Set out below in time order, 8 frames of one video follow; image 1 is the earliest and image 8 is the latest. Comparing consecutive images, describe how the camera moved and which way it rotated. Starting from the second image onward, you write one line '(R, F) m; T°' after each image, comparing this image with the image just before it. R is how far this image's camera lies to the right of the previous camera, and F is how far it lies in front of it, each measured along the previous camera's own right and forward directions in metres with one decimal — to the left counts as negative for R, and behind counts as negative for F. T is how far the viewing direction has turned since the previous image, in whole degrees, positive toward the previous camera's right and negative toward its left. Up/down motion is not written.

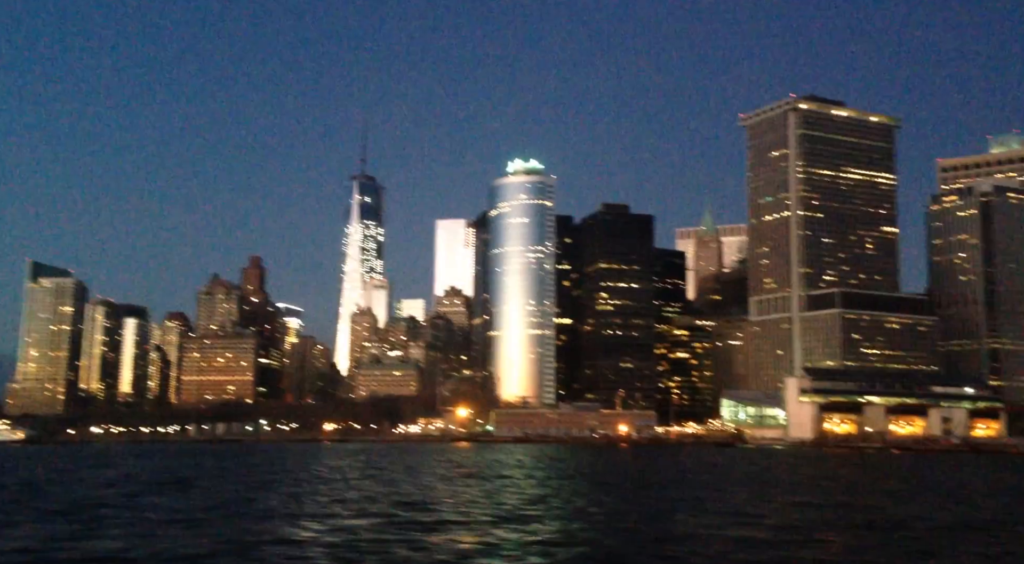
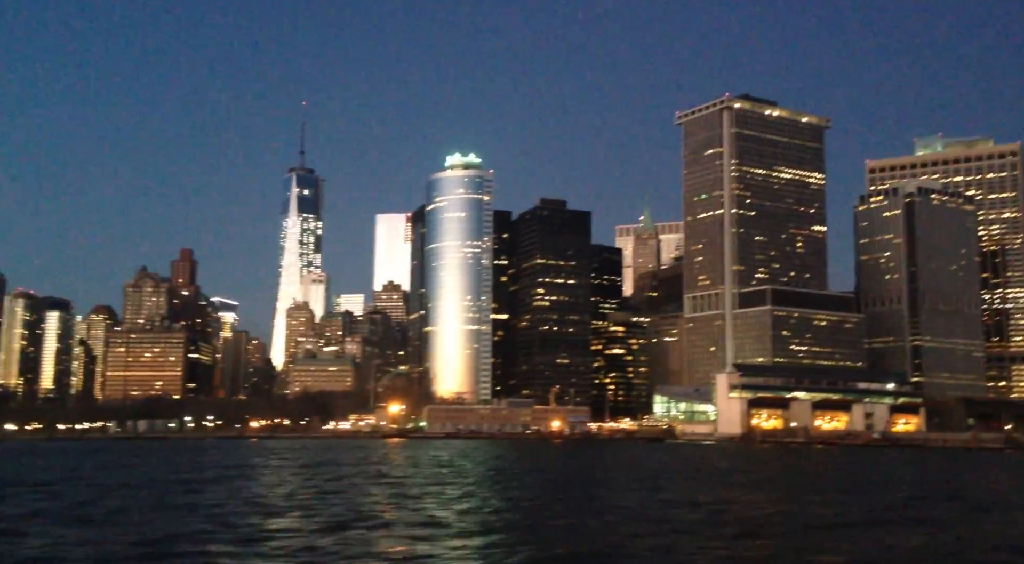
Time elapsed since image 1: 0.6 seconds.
(-1.9, +1.2) m; +5°
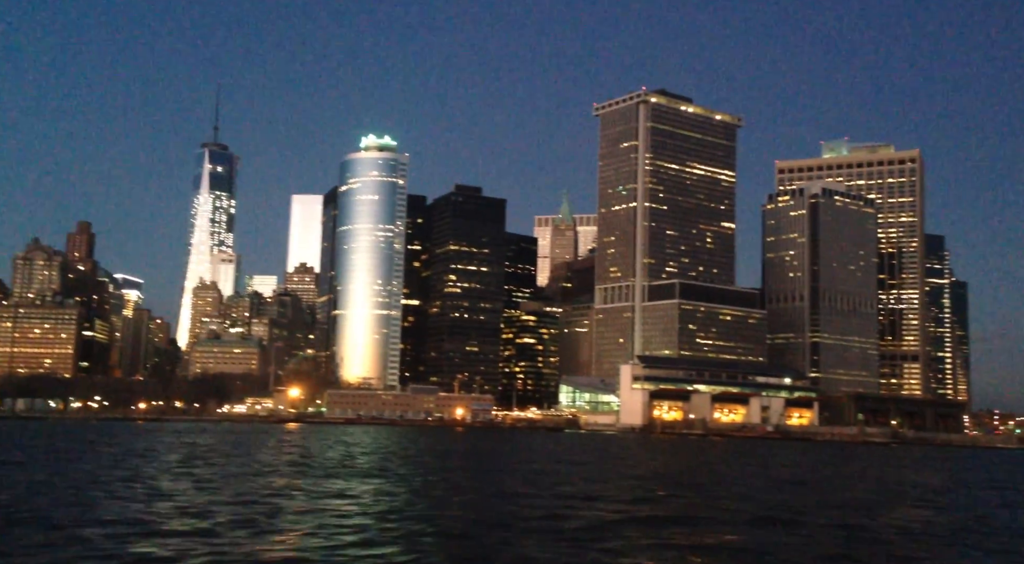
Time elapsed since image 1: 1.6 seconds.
(+0.3, -0.2) m; +5°
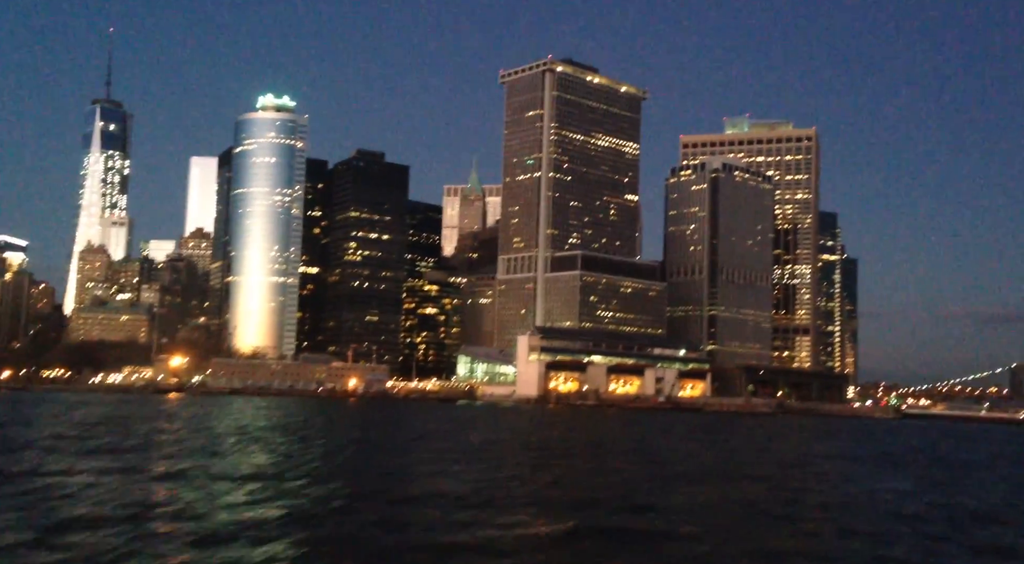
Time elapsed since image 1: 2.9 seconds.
(+0.4, +0.3) m; +5°
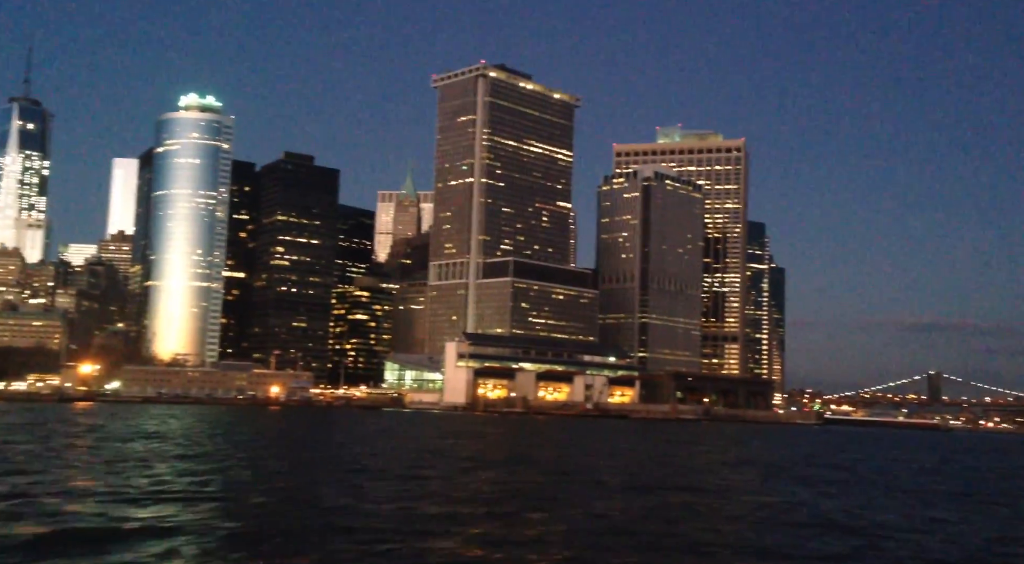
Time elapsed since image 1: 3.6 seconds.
(+0.3, +0.5) m; +4°
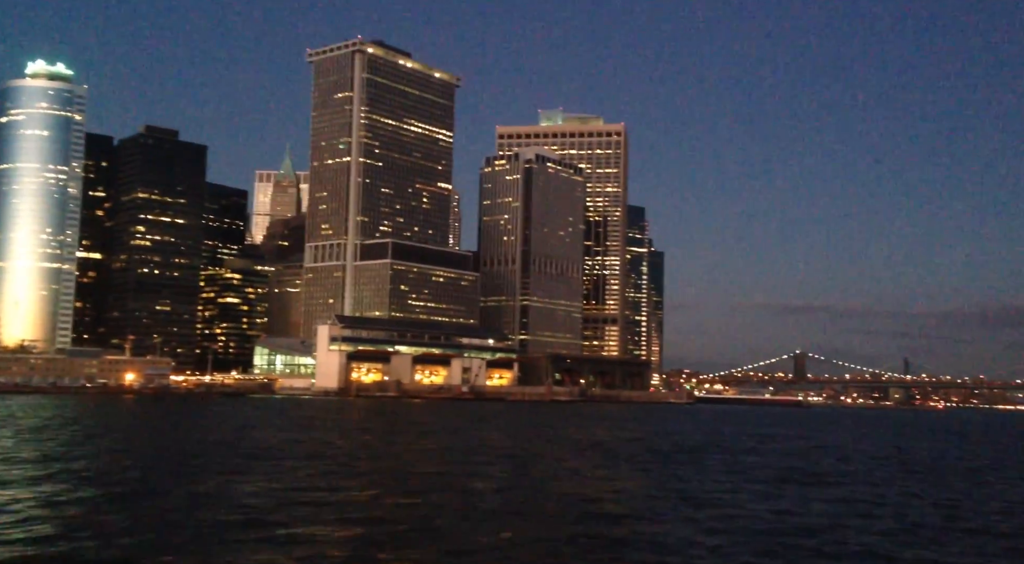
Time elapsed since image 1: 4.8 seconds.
(+0.4, +1.1) m; +6°
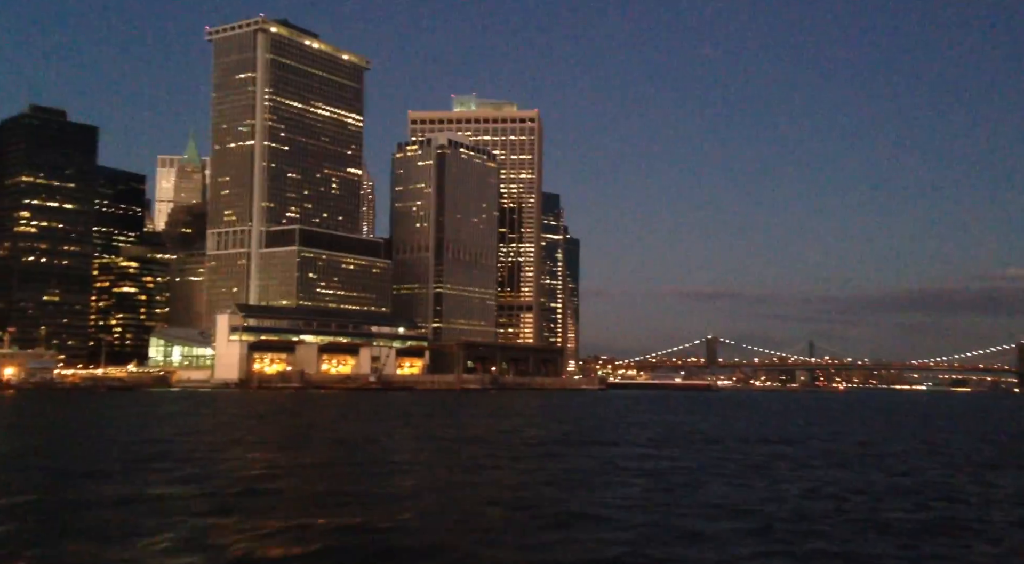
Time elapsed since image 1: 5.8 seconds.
(+0.3, +1.3) m; +5°
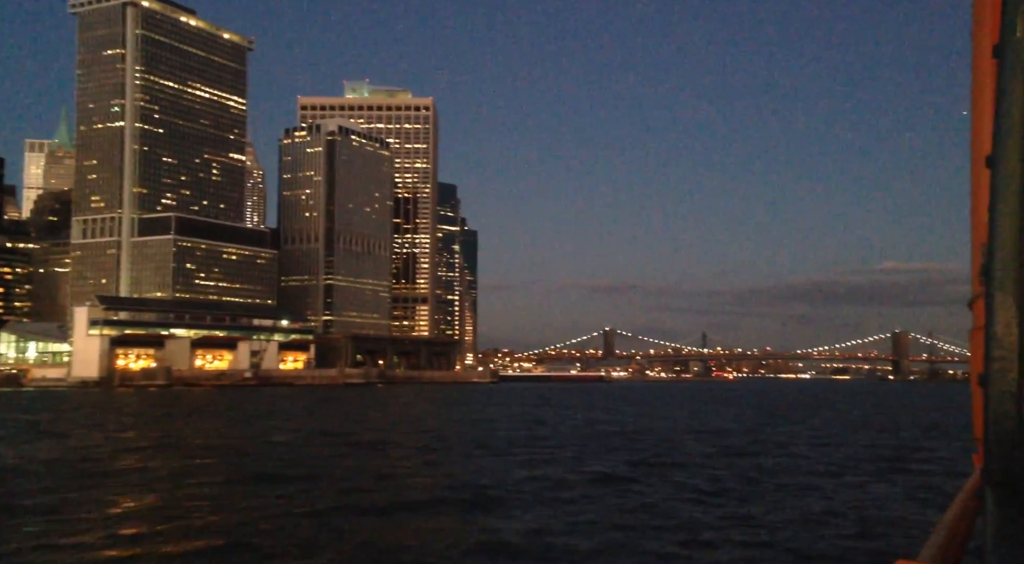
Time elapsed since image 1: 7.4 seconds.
(+0.3, +2.4) m; +6°
